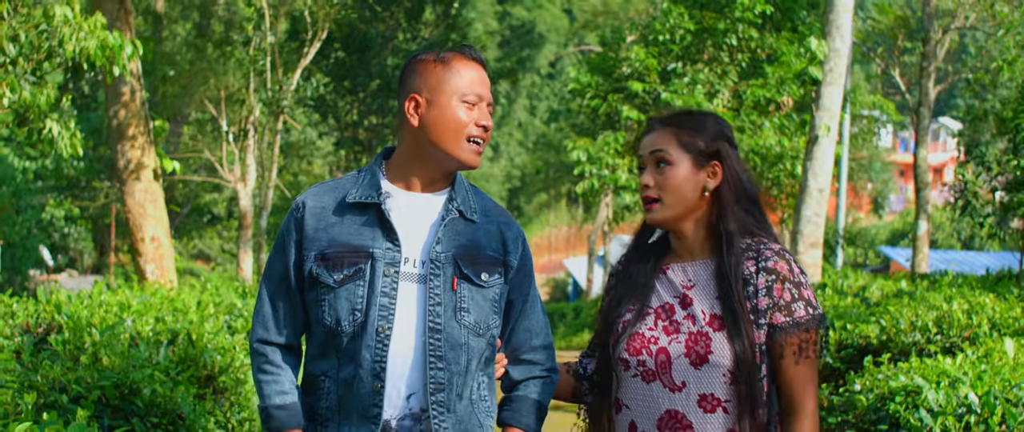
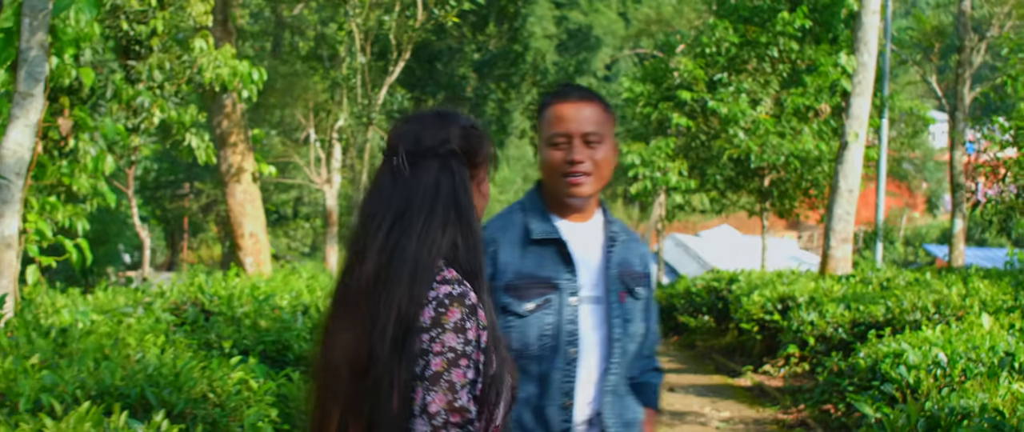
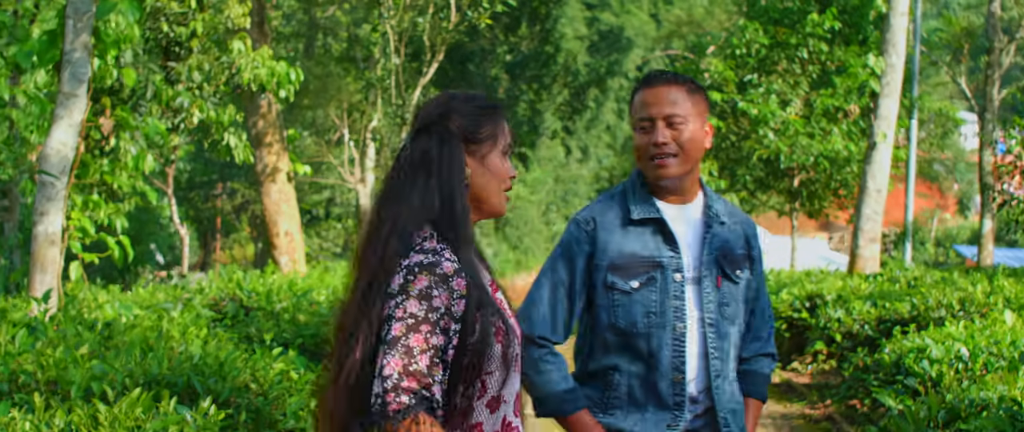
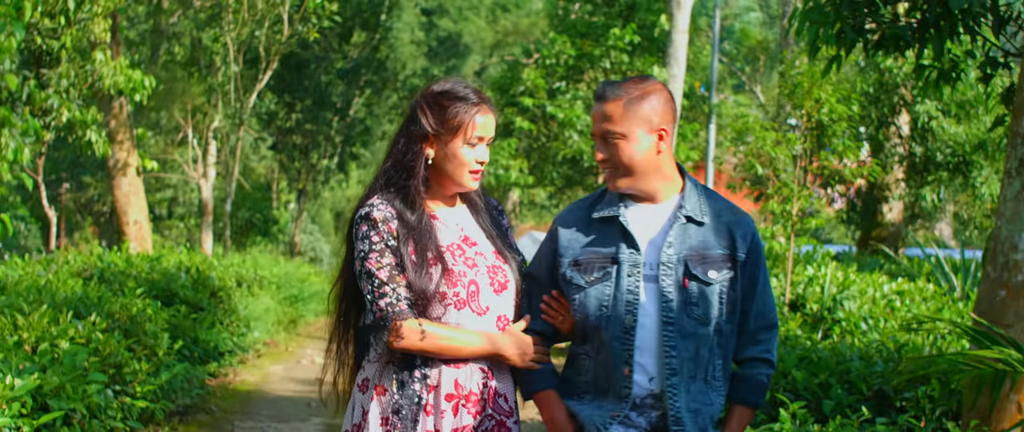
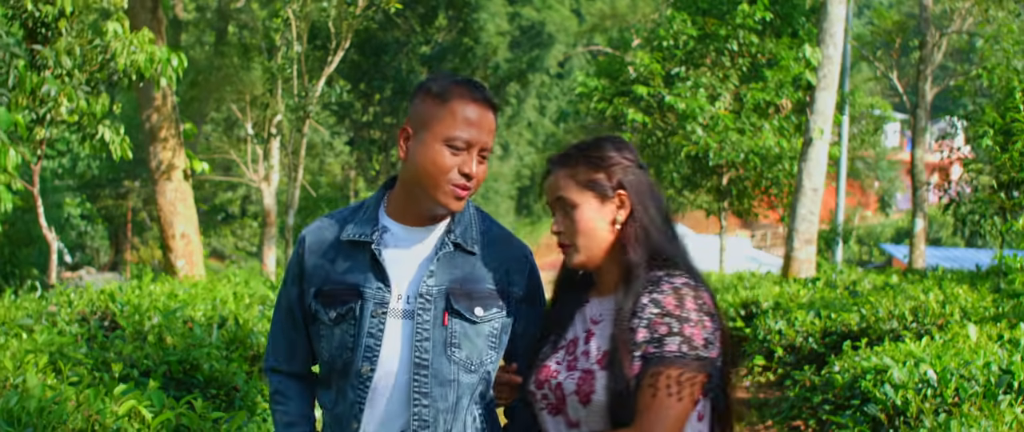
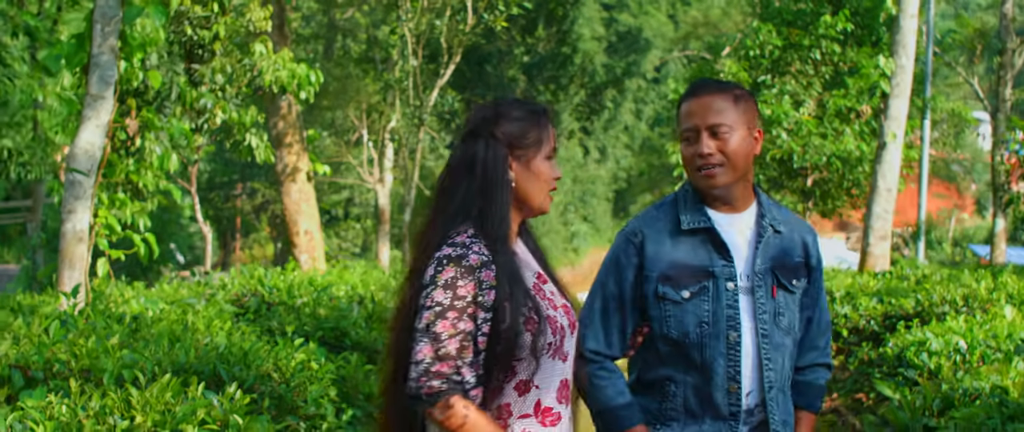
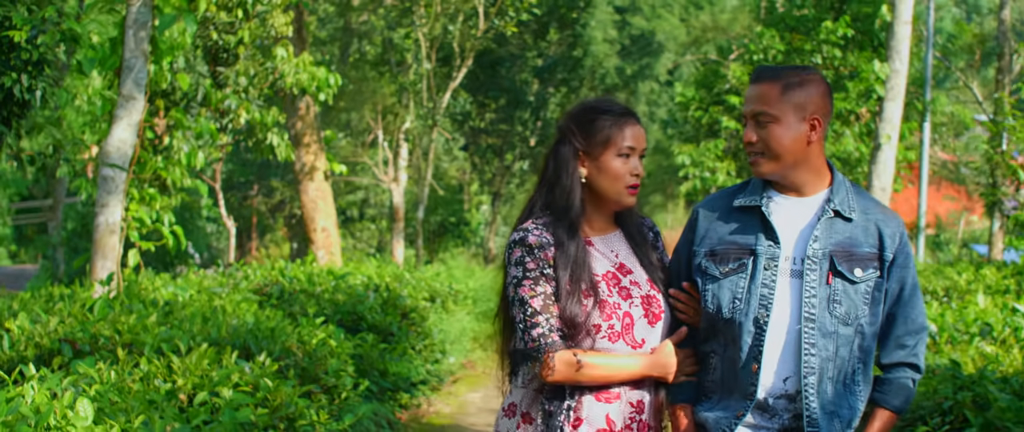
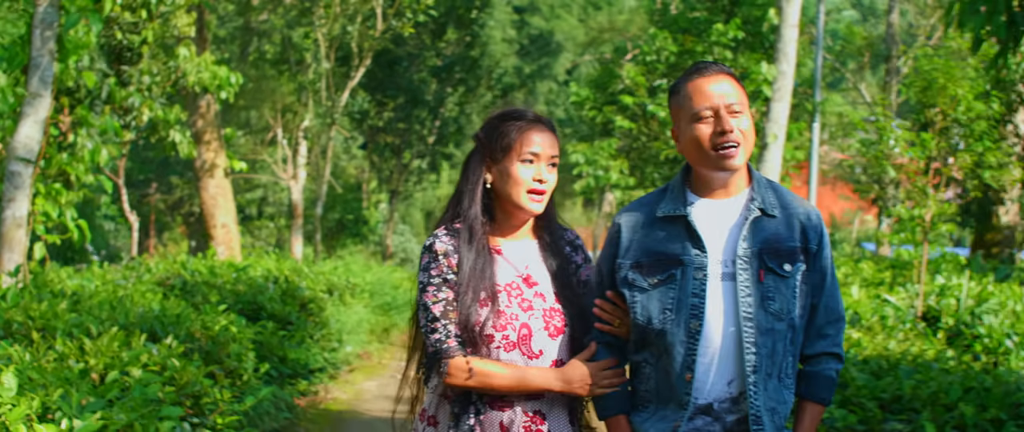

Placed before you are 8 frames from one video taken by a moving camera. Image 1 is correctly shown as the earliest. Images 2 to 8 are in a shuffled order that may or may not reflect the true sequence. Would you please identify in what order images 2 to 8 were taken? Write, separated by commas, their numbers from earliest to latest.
5, 2, 3, 6, 7, 8, 4
